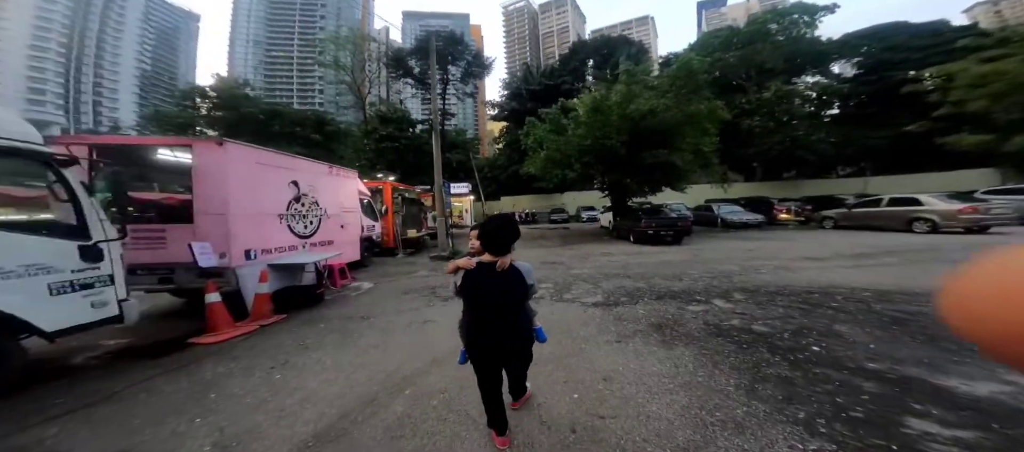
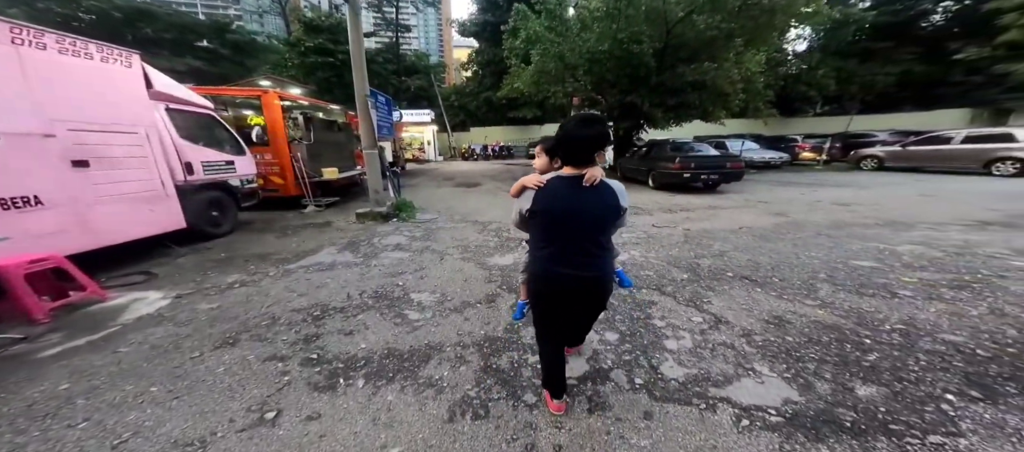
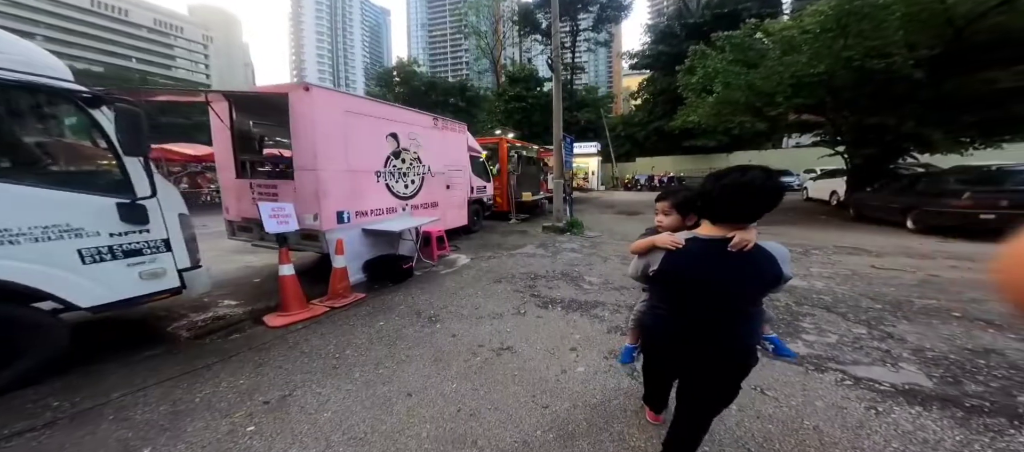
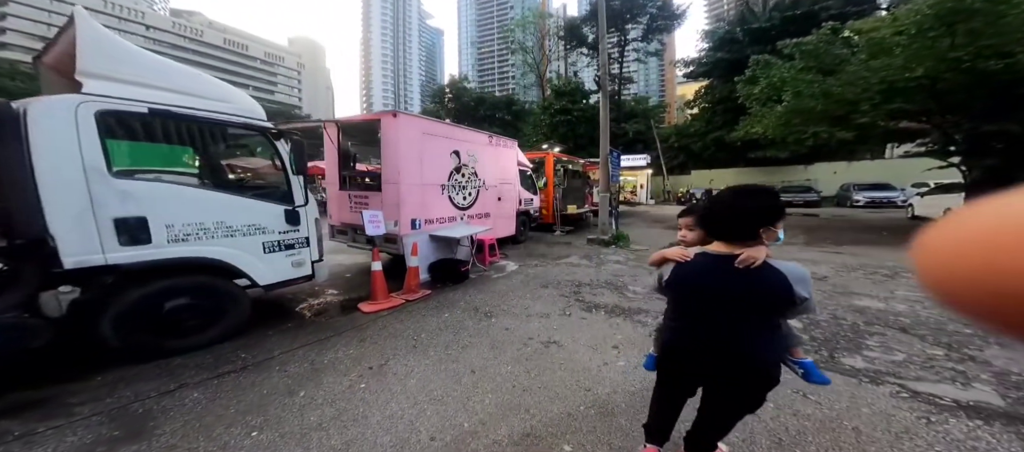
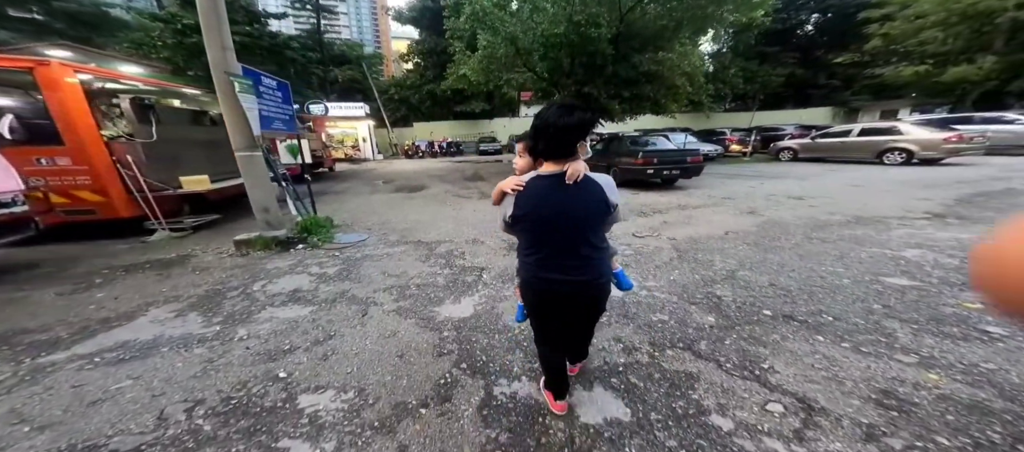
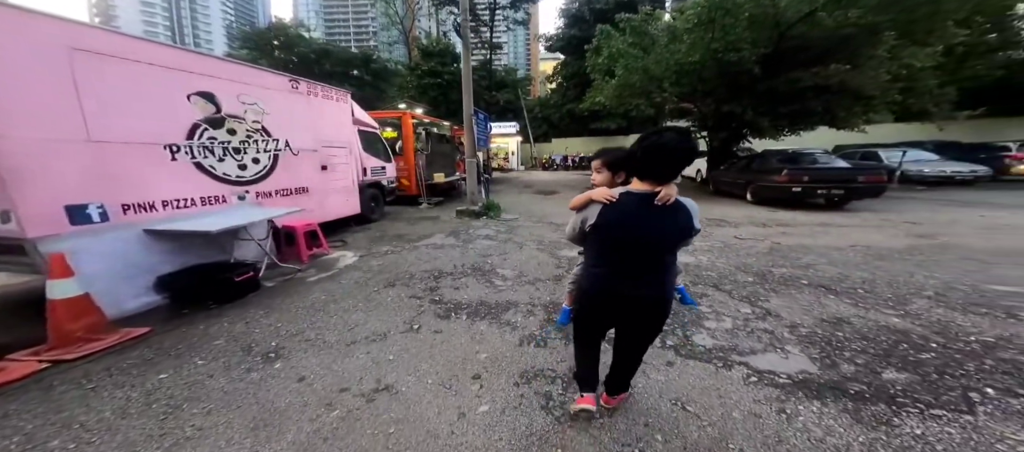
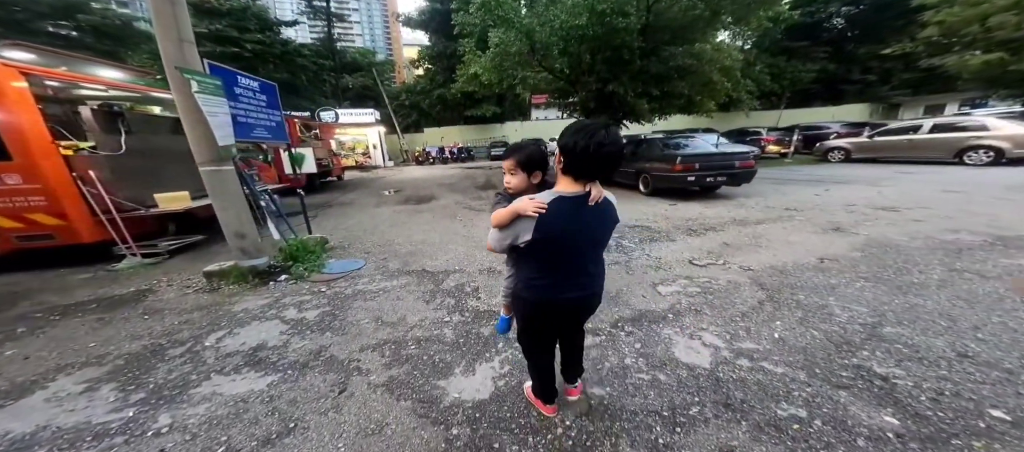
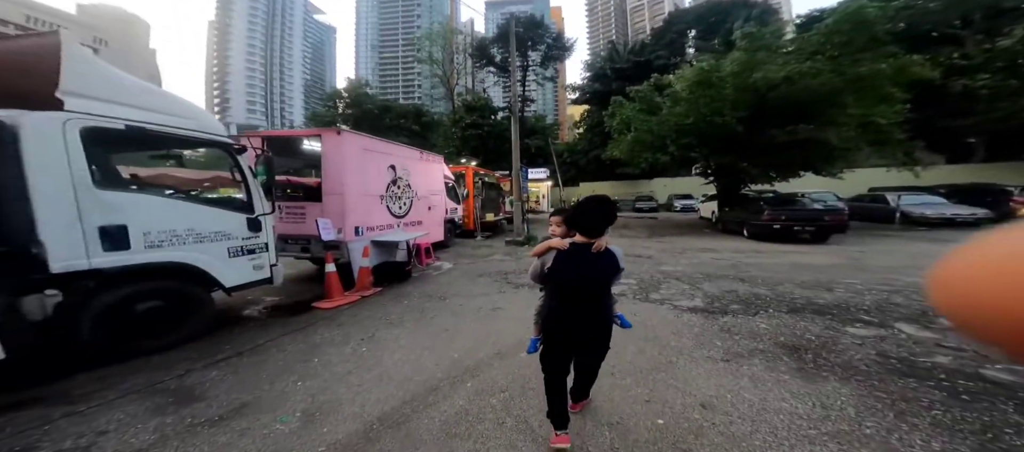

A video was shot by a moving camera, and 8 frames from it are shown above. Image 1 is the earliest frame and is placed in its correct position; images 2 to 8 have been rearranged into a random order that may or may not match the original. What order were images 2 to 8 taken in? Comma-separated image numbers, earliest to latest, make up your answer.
8, 4, 3, 6, 2, 5, 7
